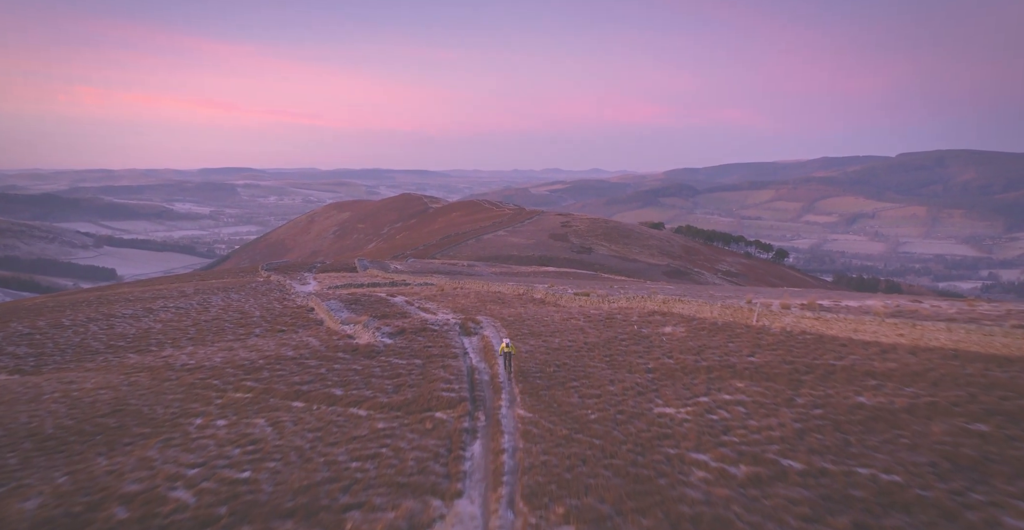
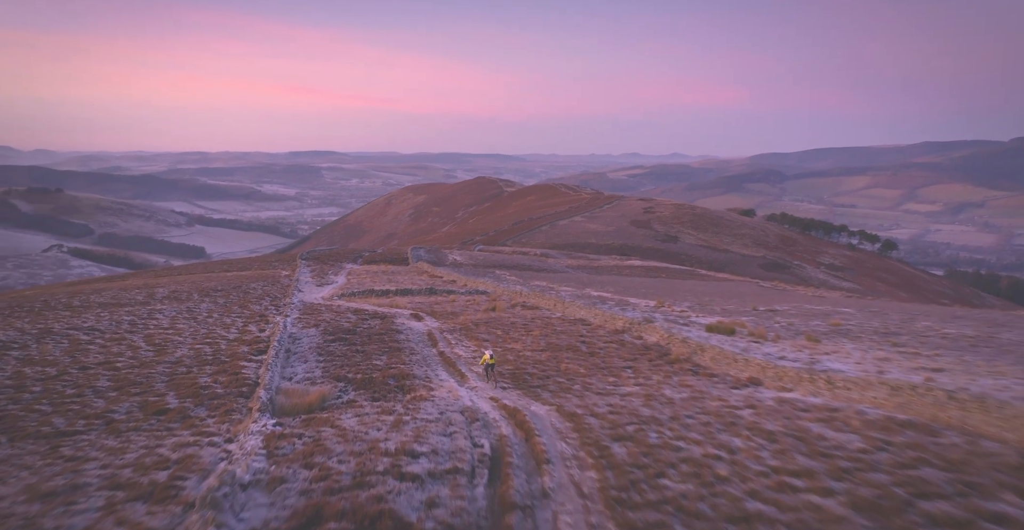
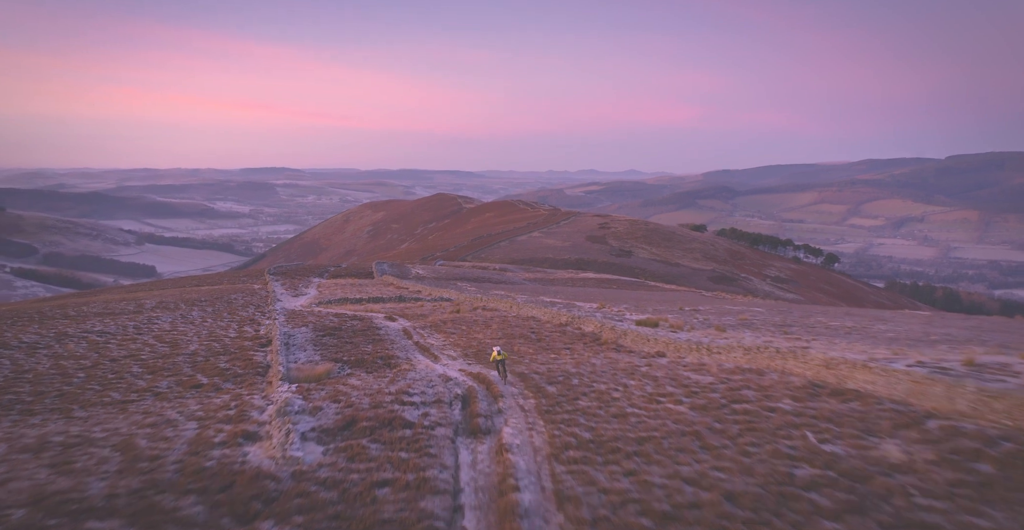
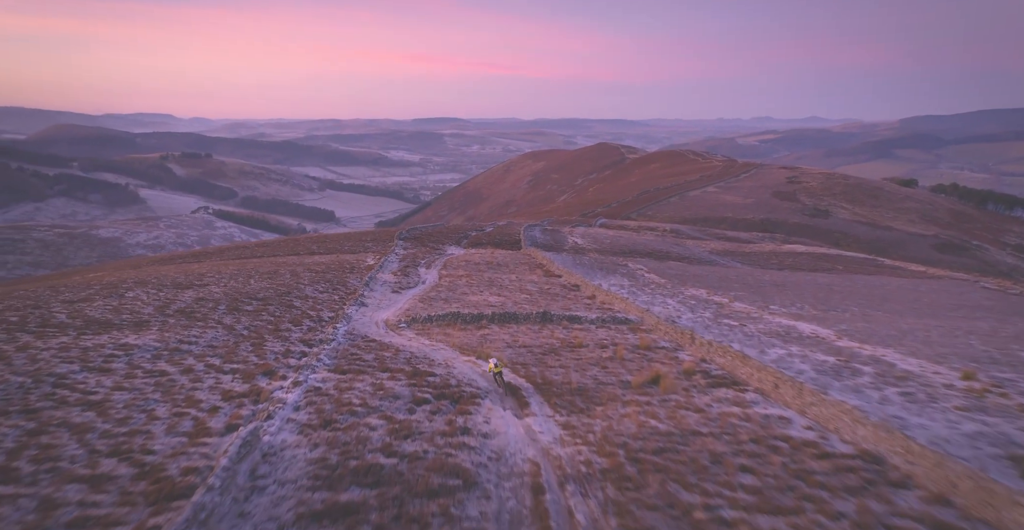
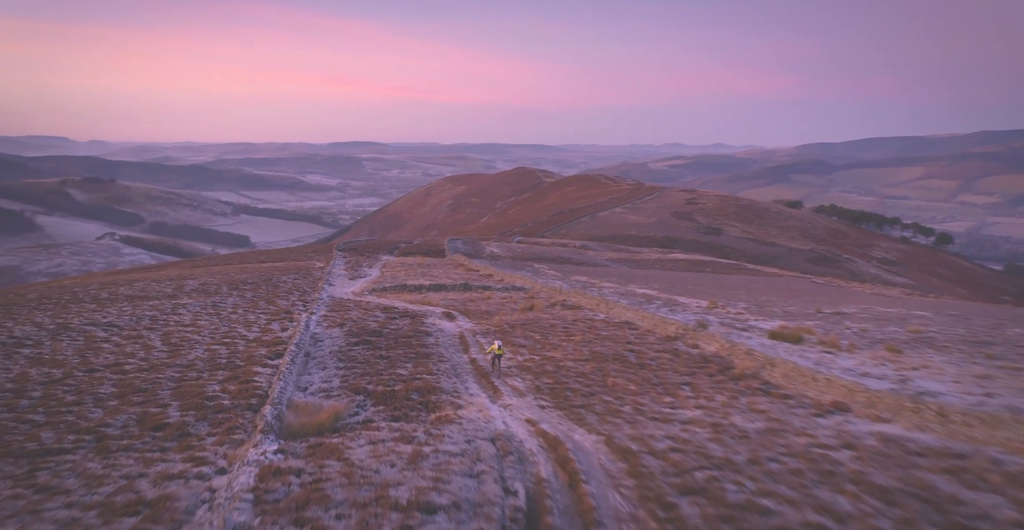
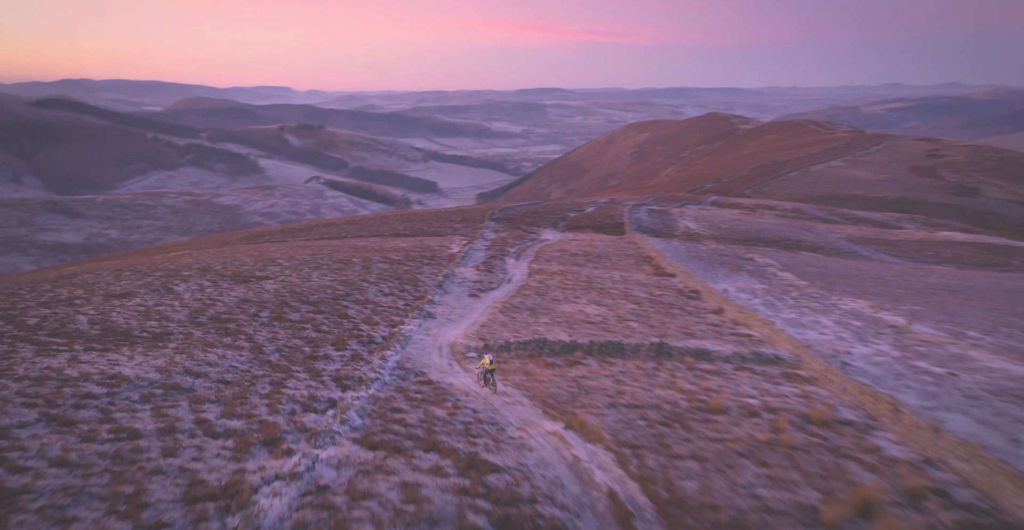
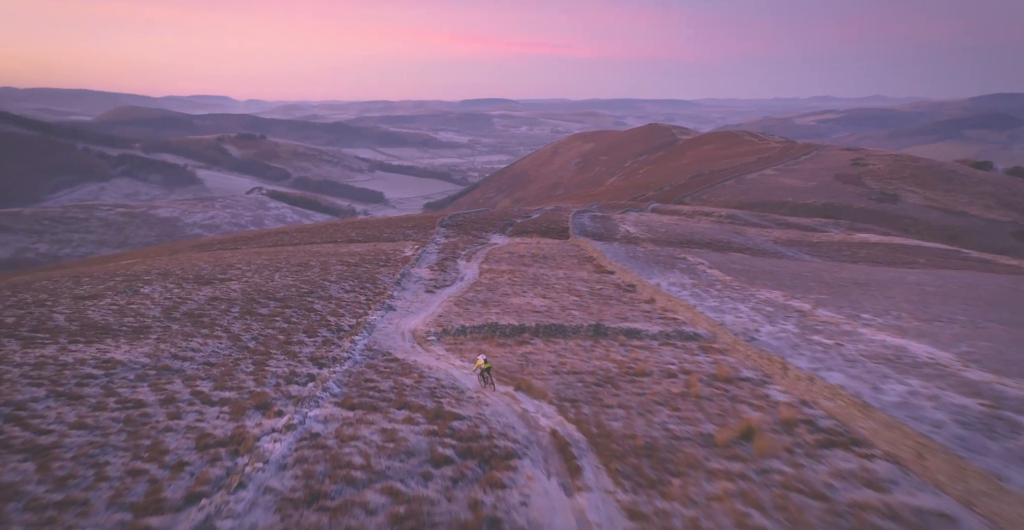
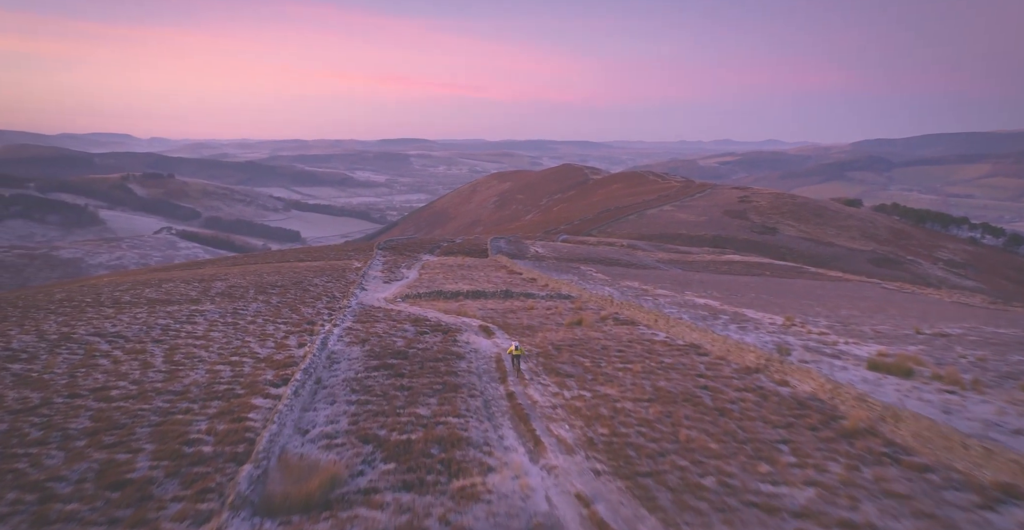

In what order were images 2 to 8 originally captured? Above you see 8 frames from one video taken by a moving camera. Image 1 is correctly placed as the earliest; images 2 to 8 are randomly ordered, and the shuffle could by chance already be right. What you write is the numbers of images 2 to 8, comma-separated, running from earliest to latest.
3, 2, 5, 8, 4, 7, 6
